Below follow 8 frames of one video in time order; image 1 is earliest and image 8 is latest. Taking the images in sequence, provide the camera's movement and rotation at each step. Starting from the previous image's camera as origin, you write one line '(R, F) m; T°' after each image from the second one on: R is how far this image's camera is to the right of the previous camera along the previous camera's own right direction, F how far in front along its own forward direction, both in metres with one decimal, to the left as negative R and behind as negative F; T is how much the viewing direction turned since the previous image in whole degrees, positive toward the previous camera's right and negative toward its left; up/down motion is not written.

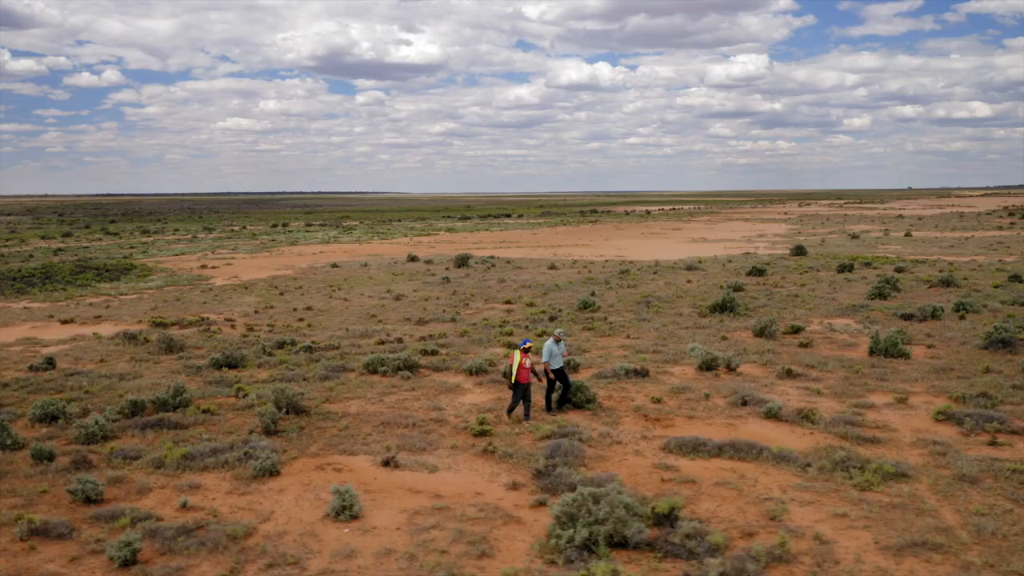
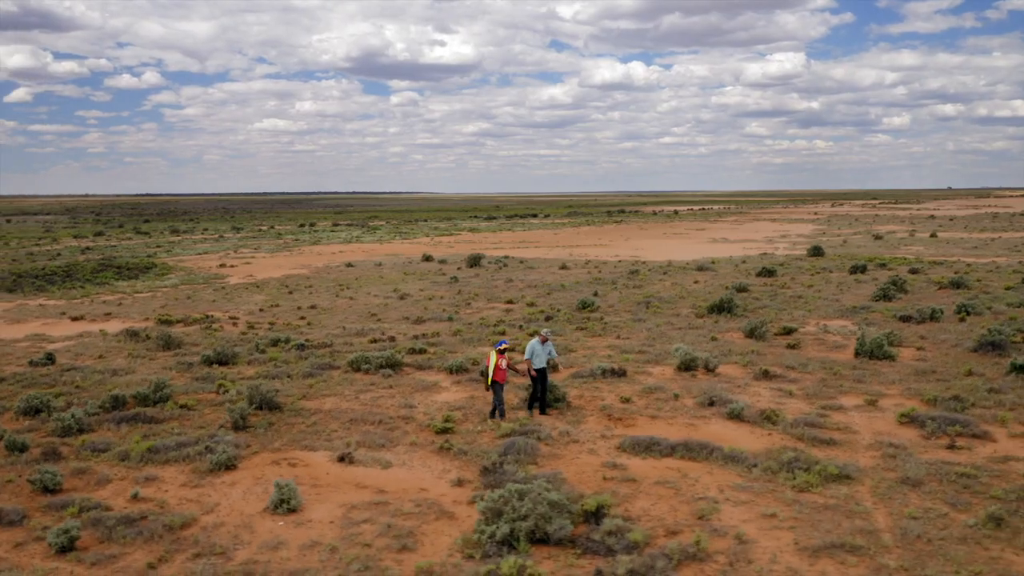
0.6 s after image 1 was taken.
(+1.2, -0.1) m; -2°
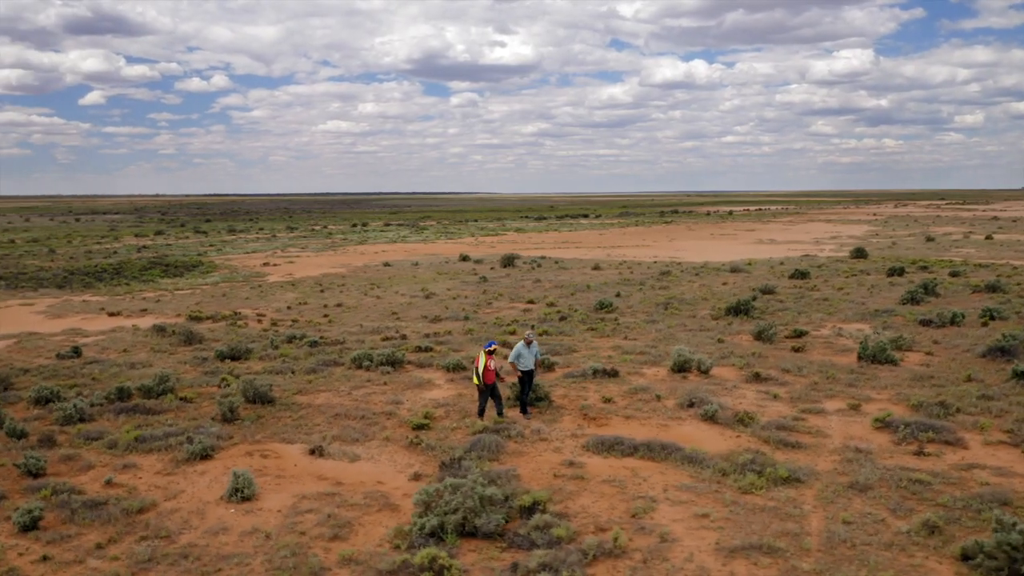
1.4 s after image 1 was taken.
(+1.4, -0.2) m; -4°
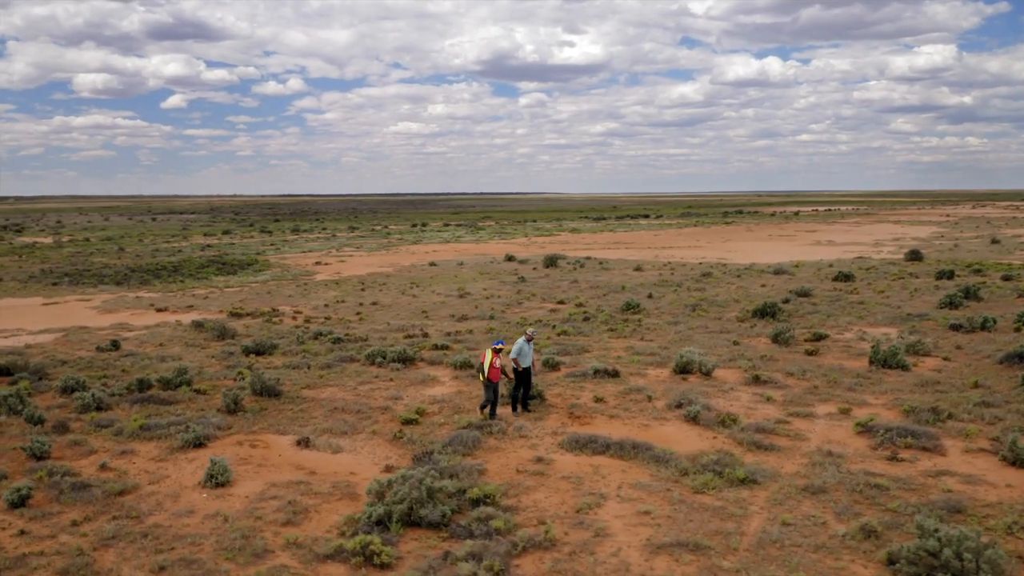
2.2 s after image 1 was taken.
(+1.4, -0.3) m; -5°
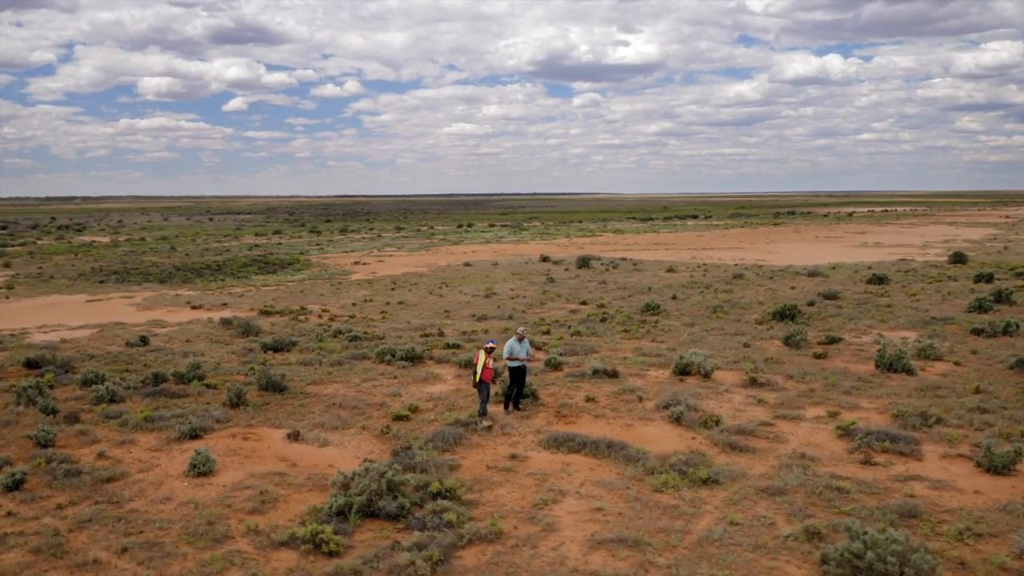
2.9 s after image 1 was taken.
(+1.1, -0.2) m; -4°
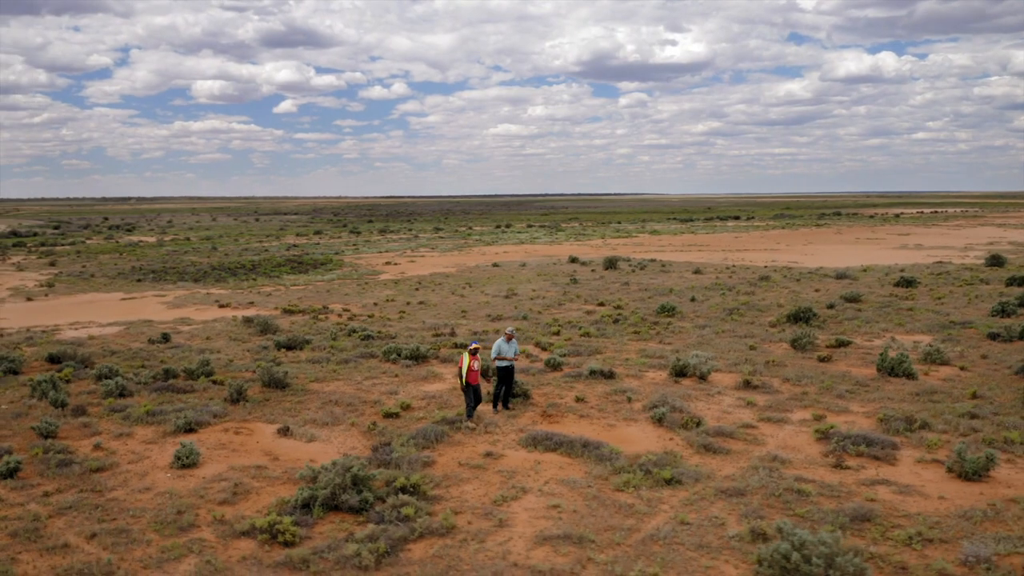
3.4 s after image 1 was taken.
(+1.0, -0.2) m; -3°
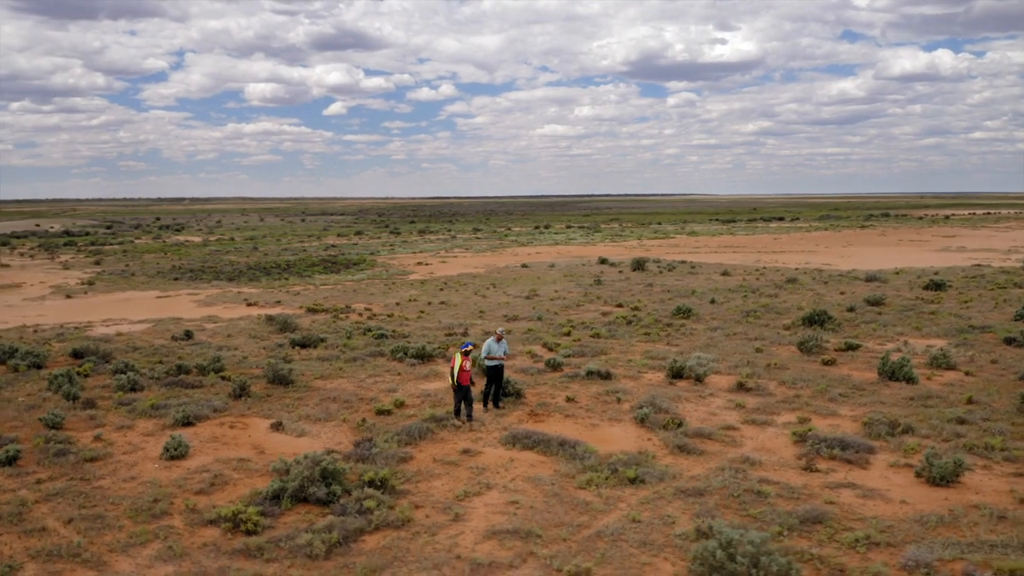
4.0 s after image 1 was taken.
(+1.1, -0.2) m; -3°
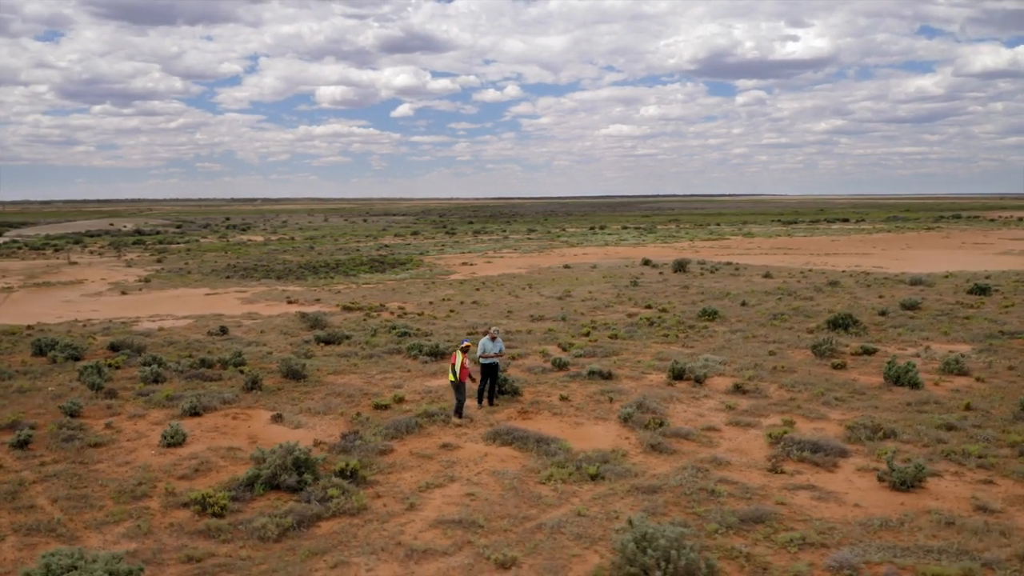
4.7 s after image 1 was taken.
(+1.4, -0.3) m; -4°
